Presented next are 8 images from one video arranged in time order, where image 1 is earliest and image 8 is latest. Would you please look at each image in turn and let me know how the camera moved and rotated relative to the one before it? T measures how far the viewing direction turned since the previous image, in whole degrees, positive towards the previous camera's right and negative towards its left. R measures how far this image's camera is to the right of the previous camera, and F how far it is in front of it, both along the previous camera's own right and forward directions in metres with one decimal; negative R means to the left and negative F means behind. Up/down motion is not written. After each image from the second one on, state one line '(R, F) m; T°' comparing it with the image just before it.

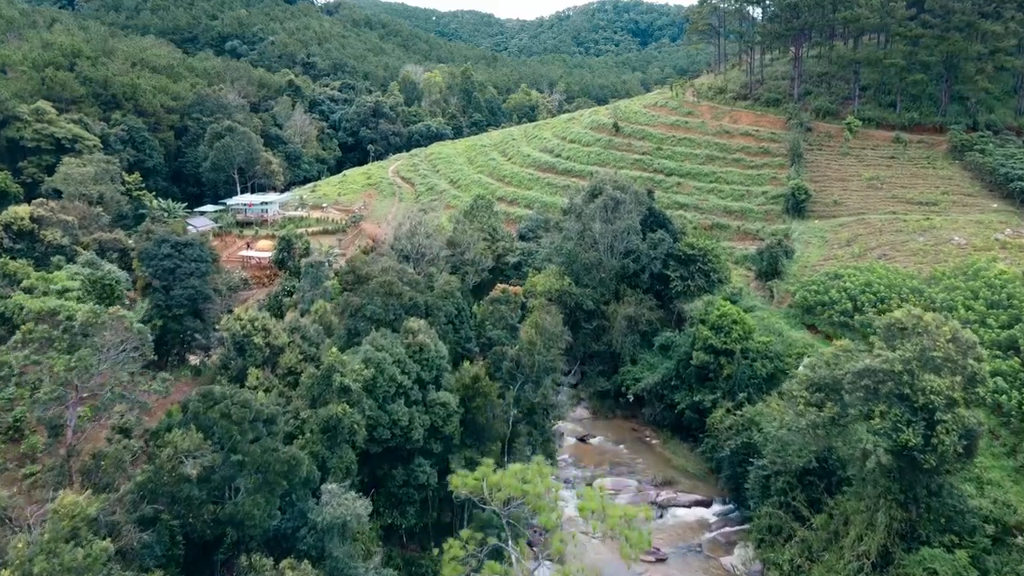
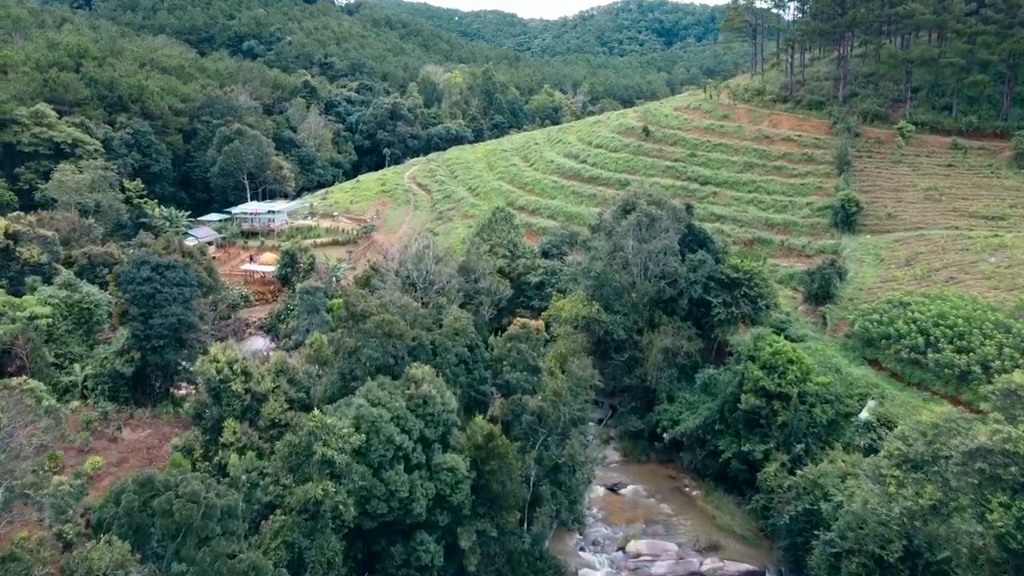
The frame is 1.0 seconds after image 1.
(0.0, +3.7) m; -2°
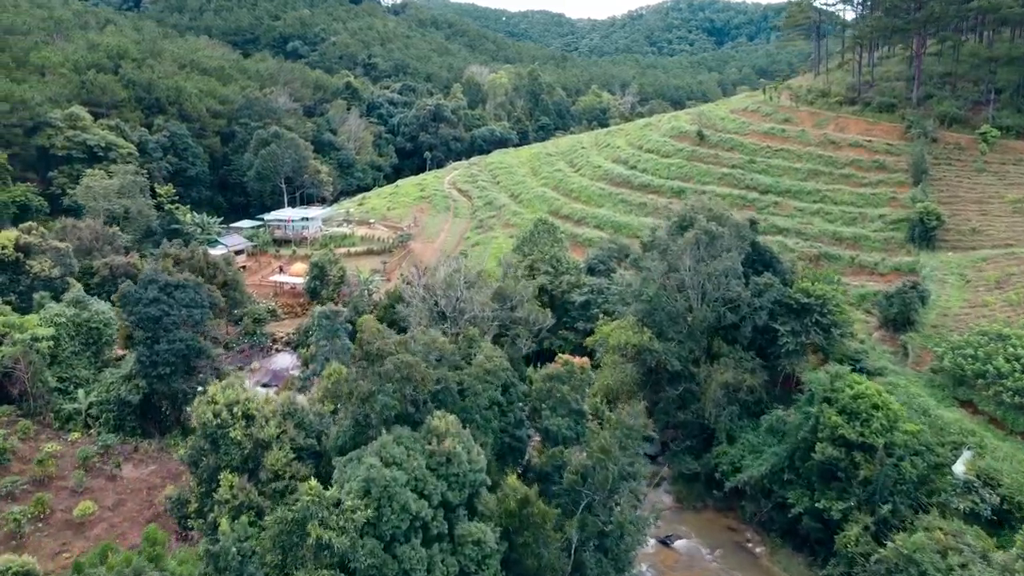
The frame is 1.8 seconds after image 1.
(+0.1, +3.0) m; -3°
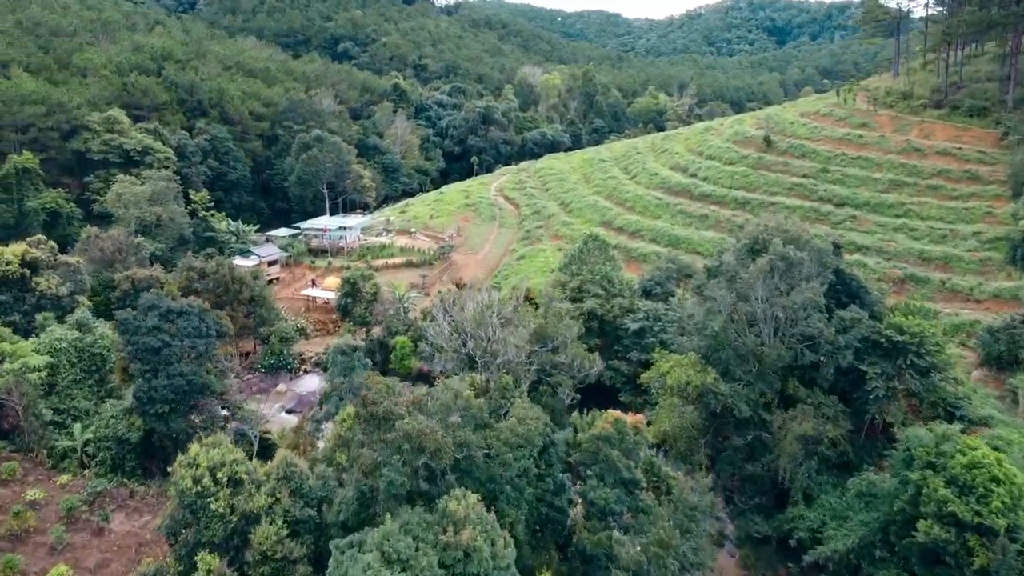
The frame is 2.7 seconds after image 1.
(+0.2, +3.3) m; -4°
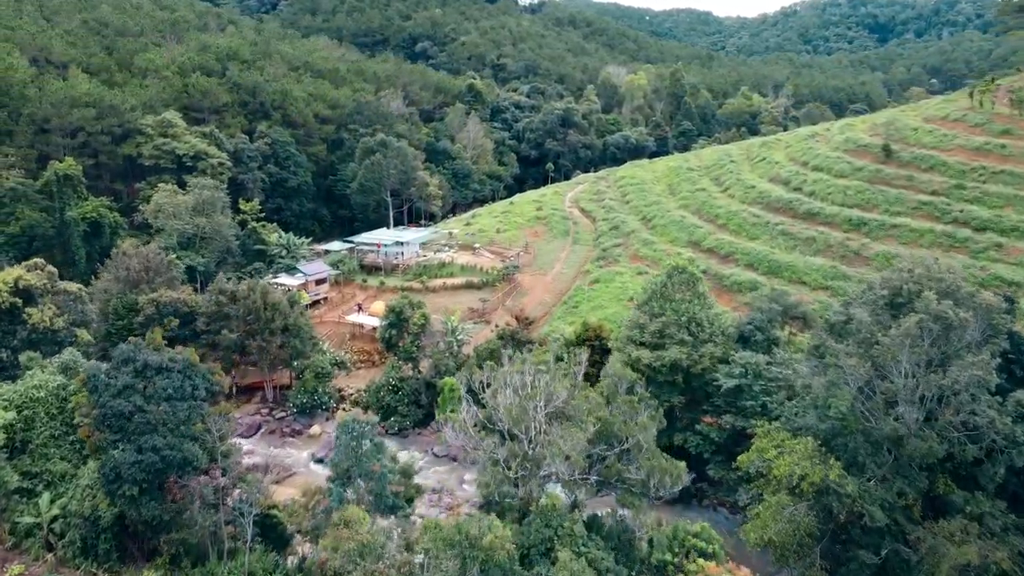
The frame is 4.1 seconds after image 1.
(+0.4, +5.2) m; -6°
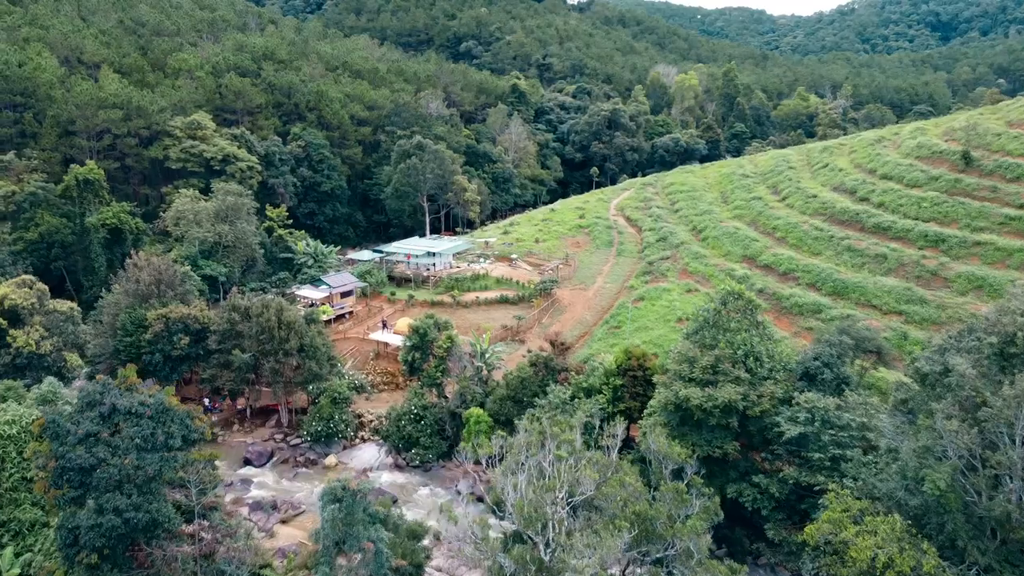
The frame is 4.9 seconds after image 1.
(+0.4, +2.9) m; -3°
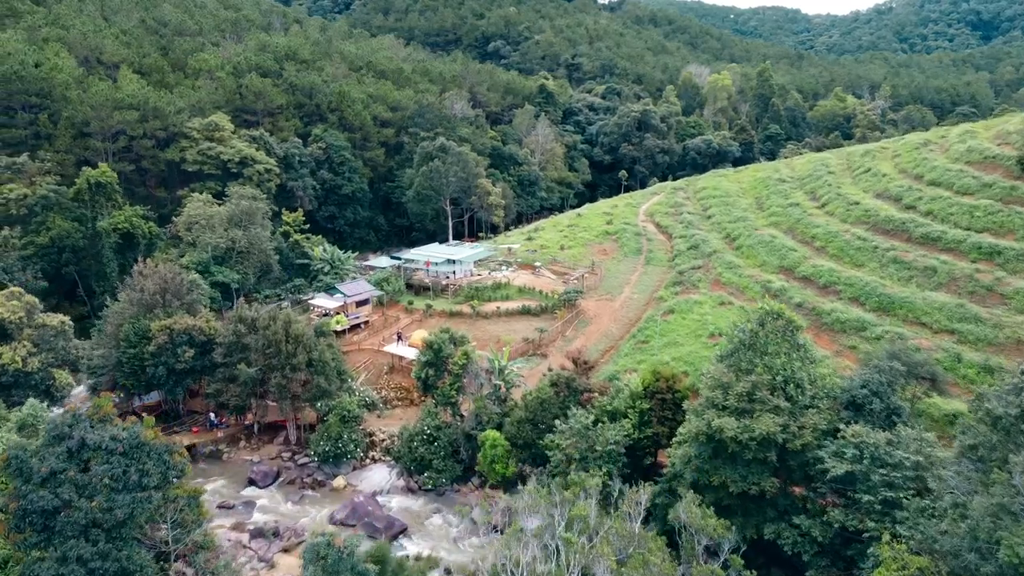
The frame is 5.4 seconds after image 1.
(+0.3, +1.8) m; -2°
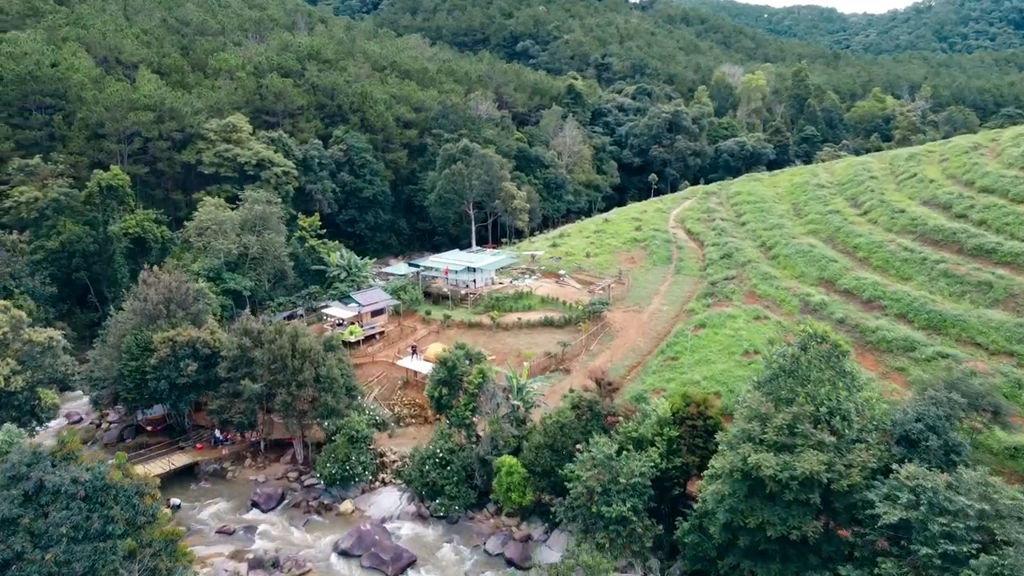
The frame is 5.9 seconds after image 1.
(+0.3, +1.8) m; -2°
